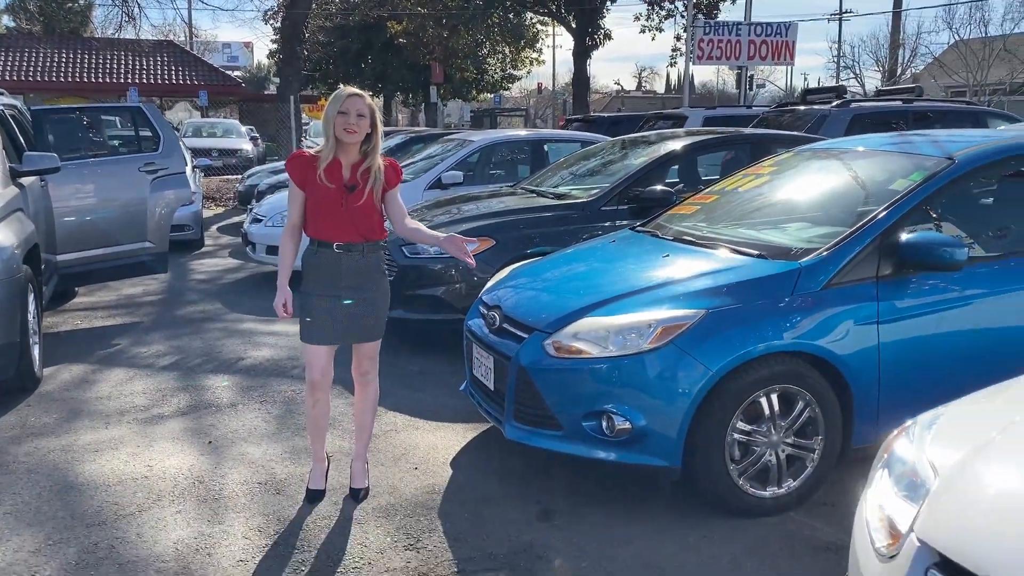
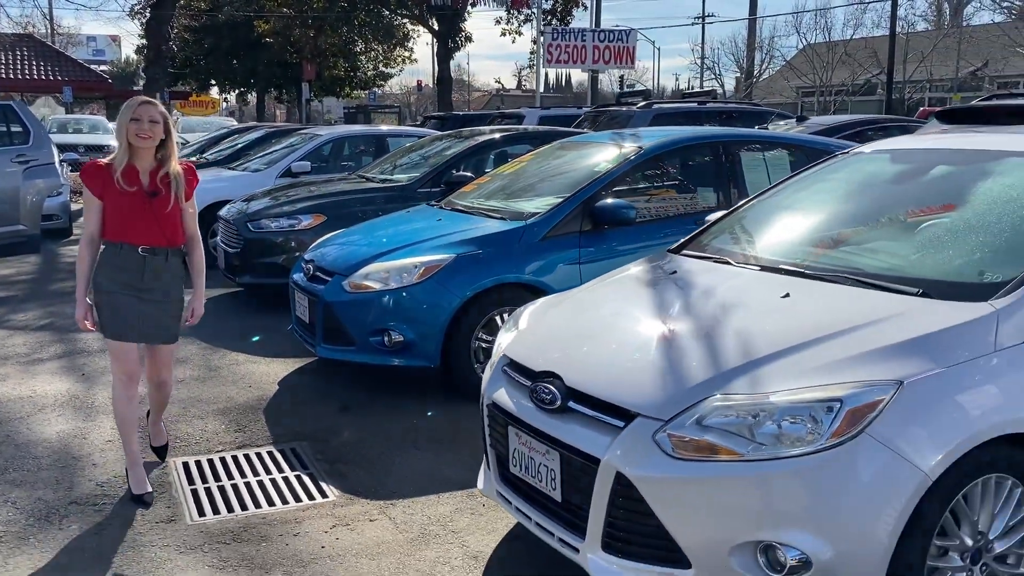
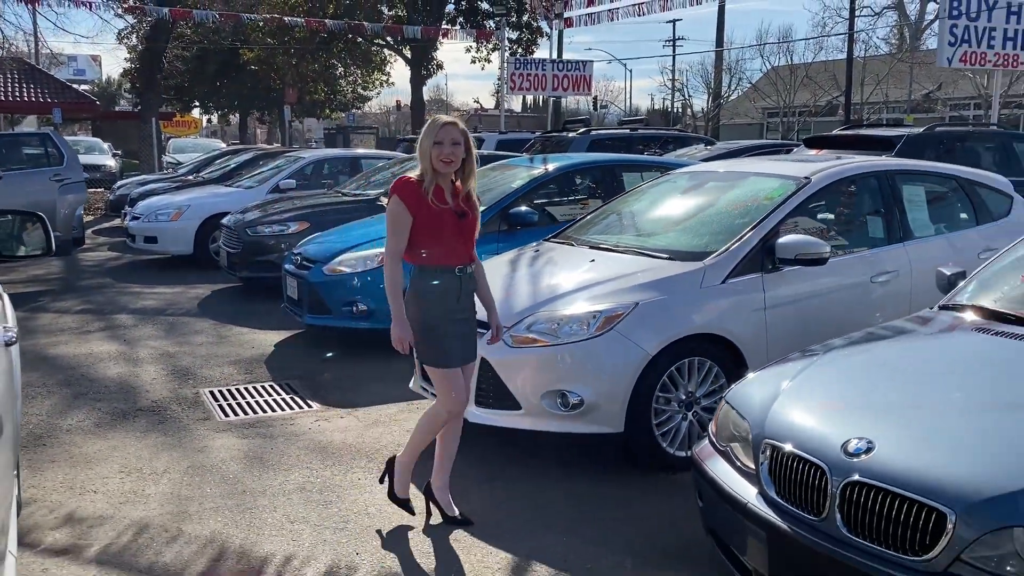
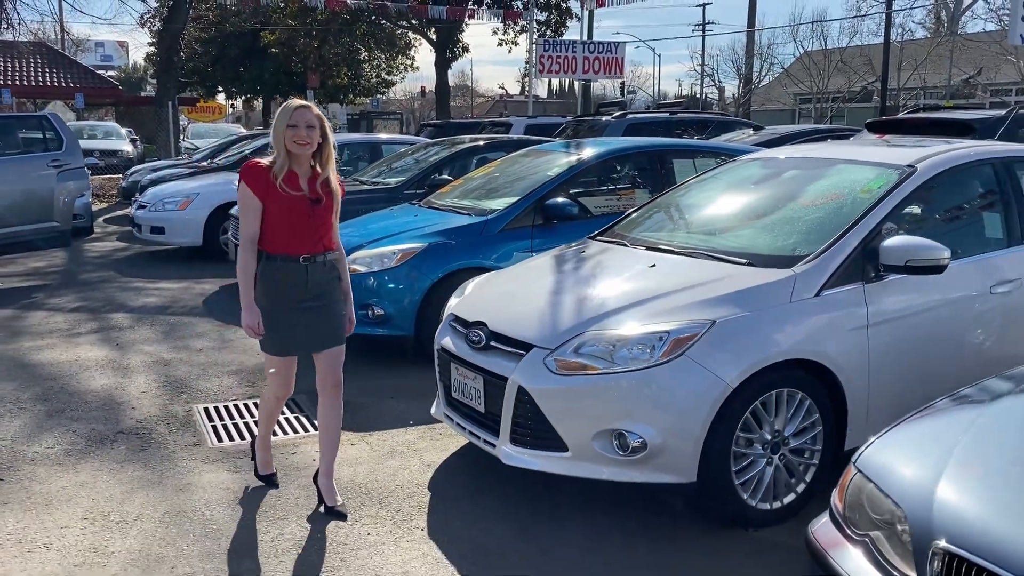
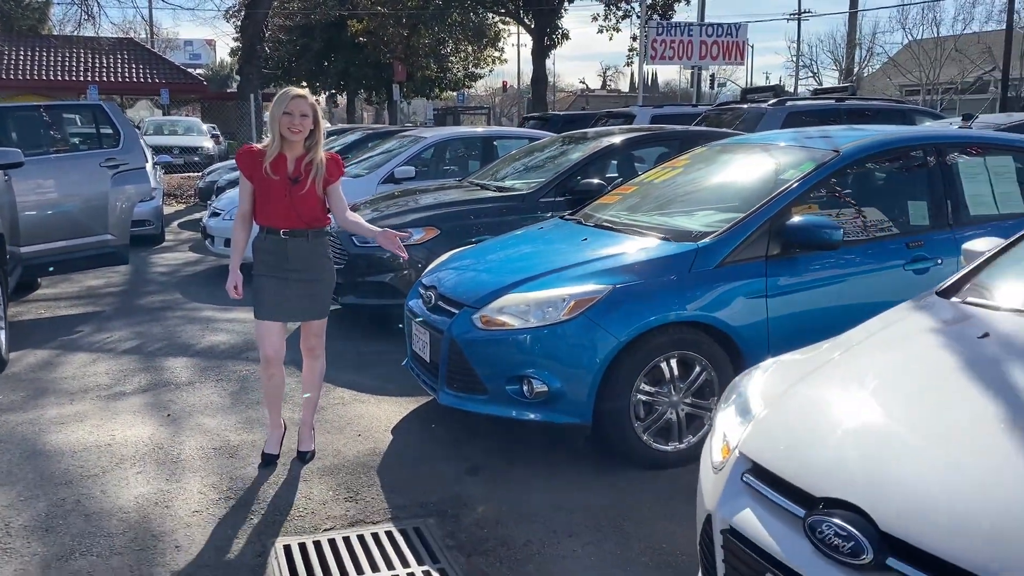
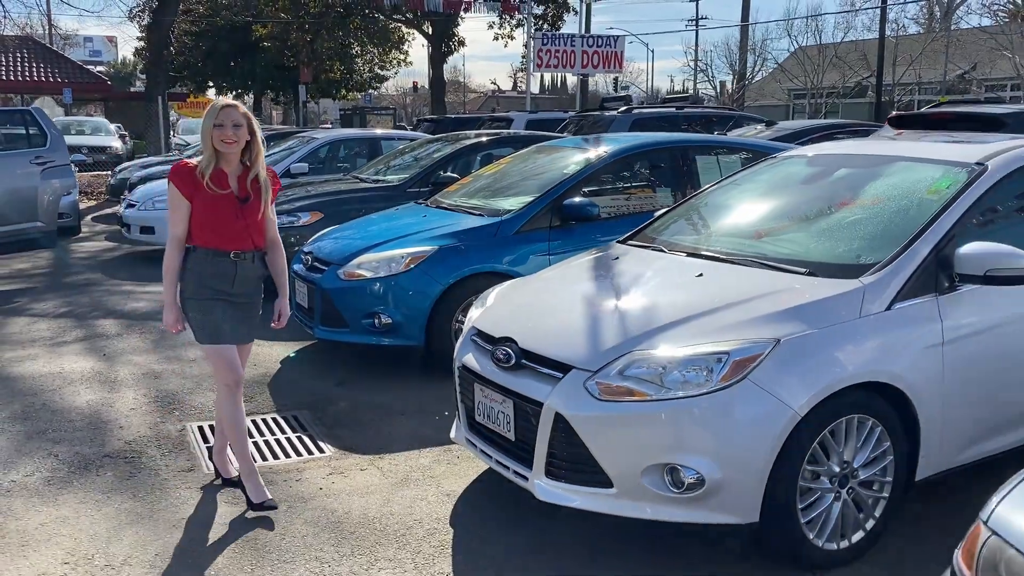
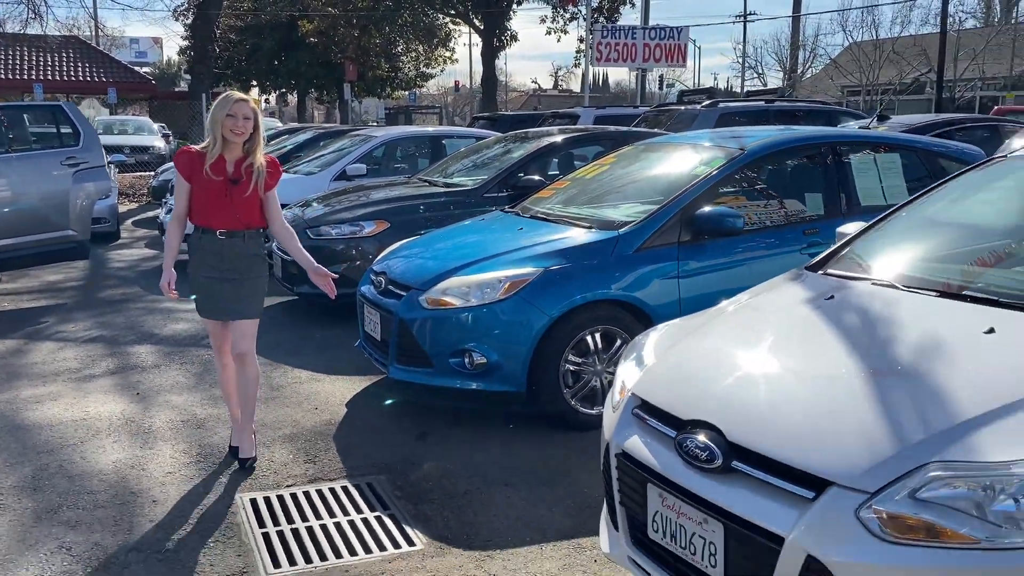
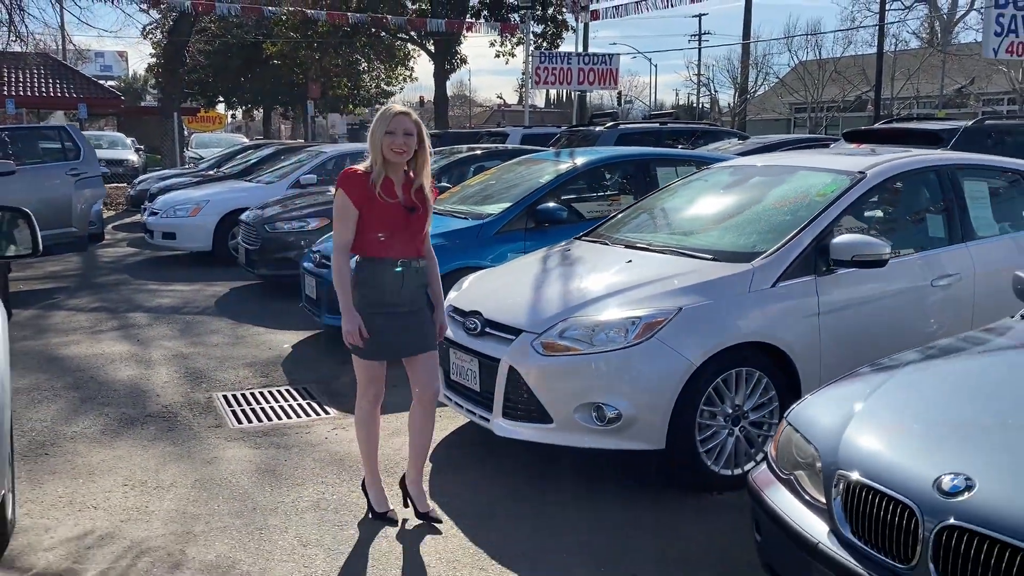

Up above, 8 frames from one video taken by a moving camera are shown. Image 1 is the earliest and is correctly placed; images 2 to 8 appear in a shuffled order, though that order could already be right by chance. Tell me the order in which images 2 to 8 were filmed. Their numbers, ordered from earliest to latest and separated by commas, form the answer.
5, 7, 2, 6, 4, 8, 3
